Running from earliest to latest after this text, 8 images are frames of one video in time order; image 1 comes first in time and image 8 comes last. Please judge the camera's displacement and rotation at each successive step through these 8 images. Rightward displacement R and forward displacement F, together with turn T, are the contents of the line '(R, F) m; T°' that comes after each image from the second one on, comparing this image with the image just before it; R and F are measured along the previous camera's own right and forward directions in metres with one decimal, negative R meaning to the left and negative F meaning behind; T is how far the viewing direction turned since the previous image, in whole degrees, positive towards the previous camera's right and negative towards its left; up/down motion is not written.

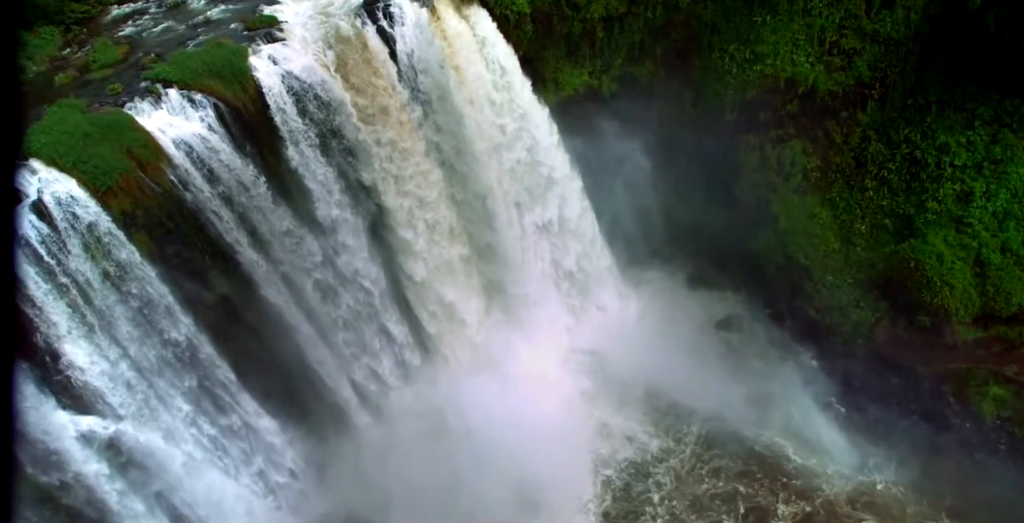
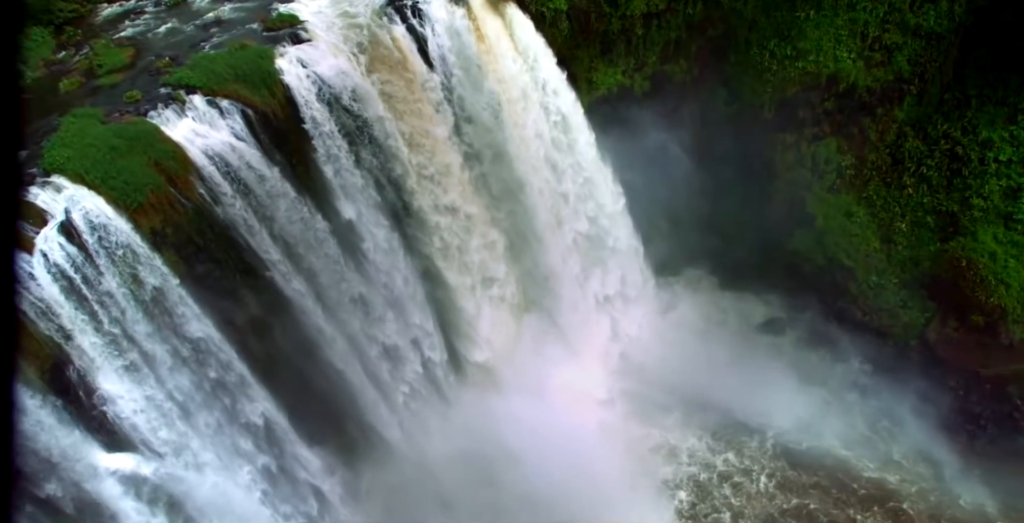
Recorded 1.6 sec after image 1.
(-1.7, +0.8) m; +3°
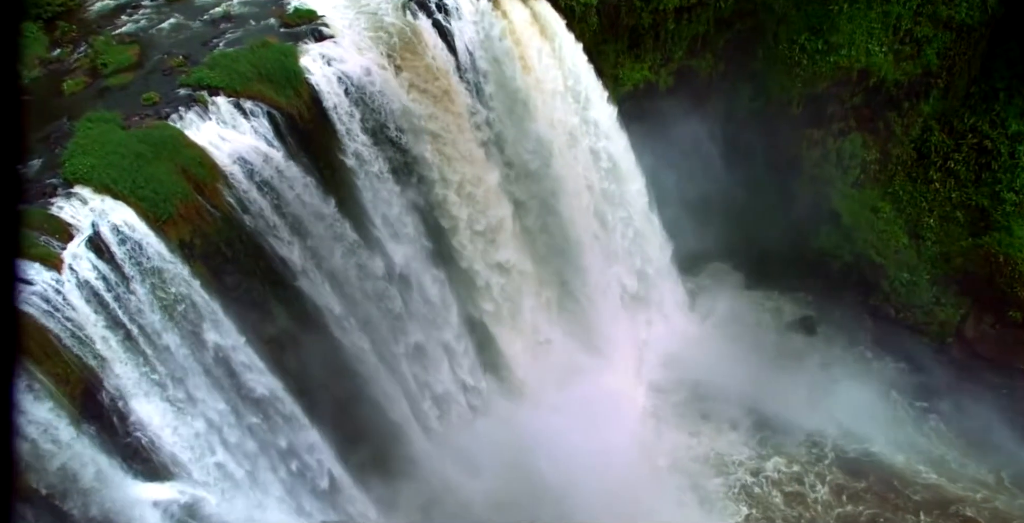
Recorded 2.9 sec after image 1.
(-1.4, +0.6) m; +3°
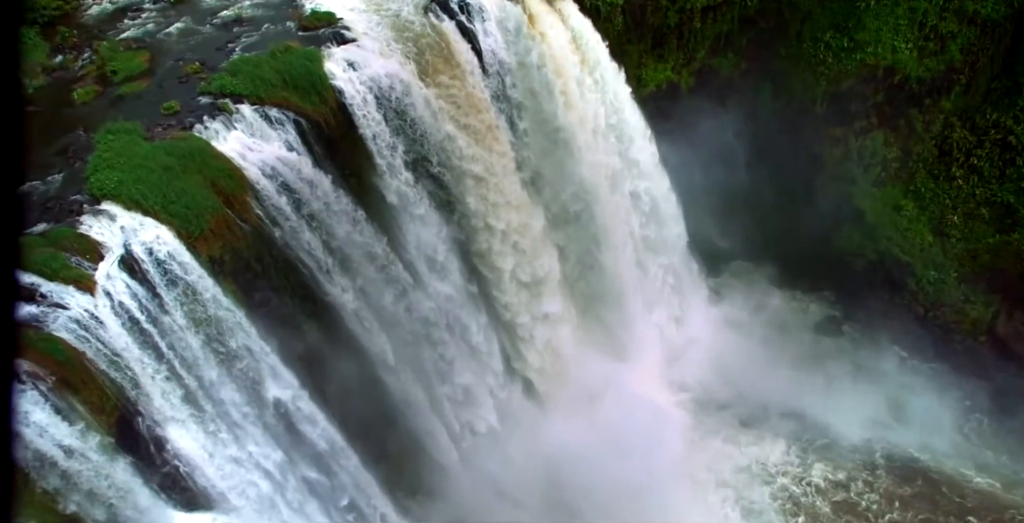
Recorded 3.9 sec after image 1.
(-1.0, +0.4) m; +2°
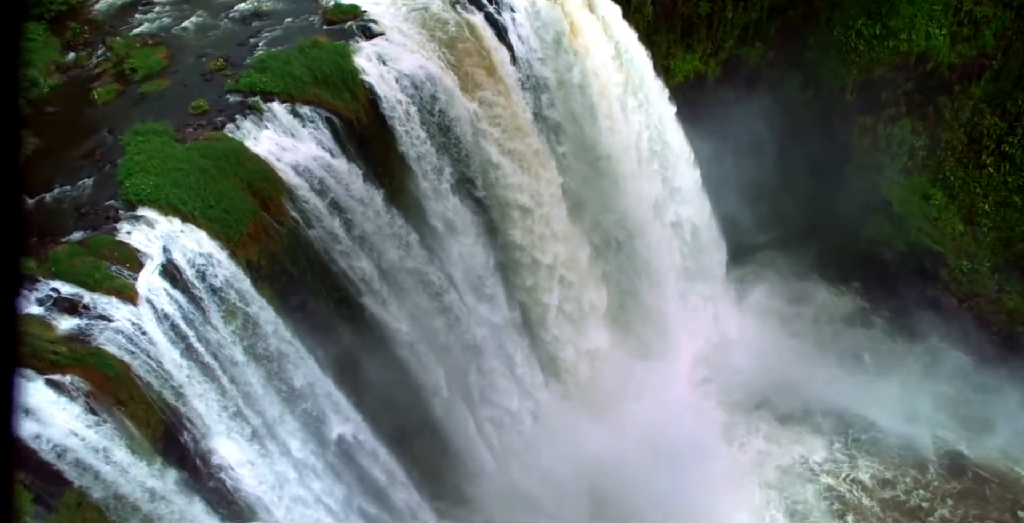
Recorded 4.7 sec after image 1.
(-0.8, +0.4) m; +1°
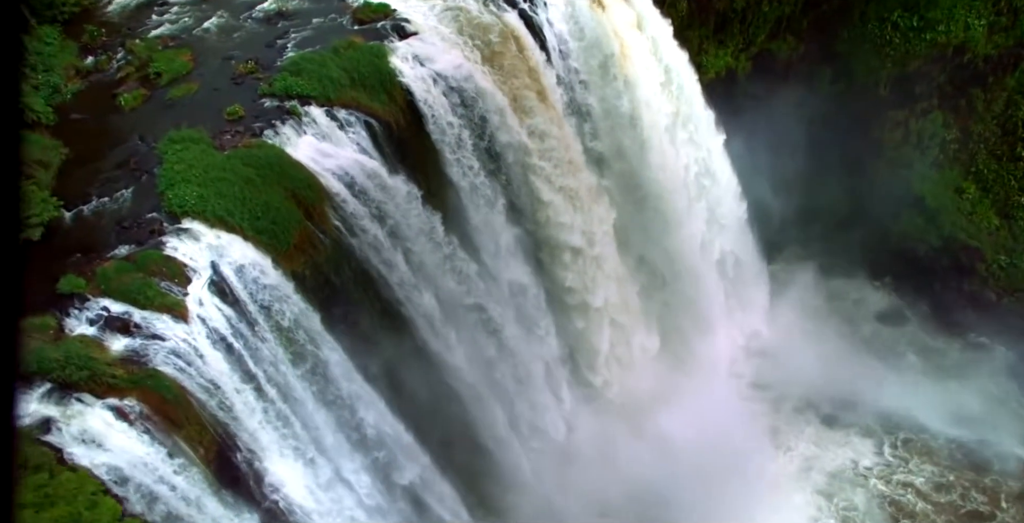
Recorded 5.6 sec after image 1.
(-0.8, +0.4) m; +1°
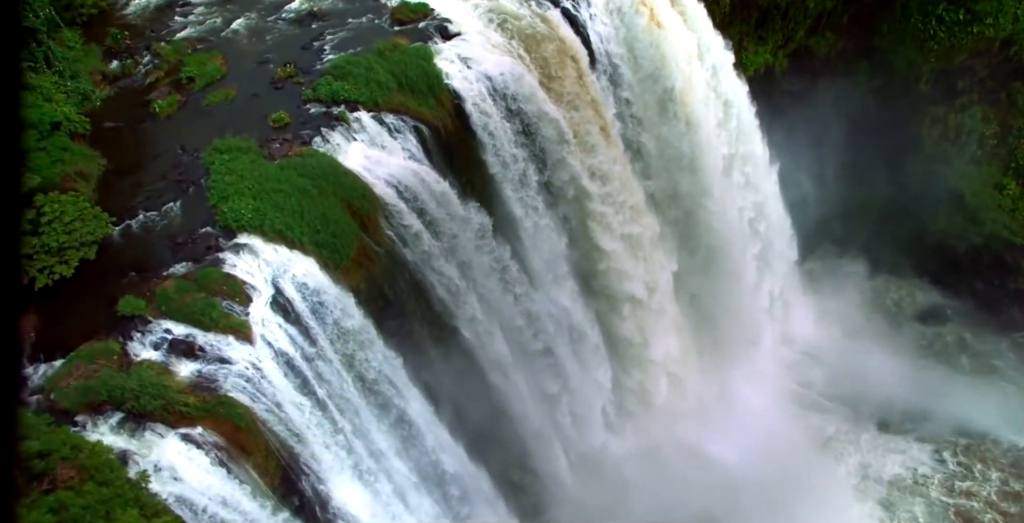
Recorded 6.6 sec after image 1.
(-0.9, +0.4) m; +1°
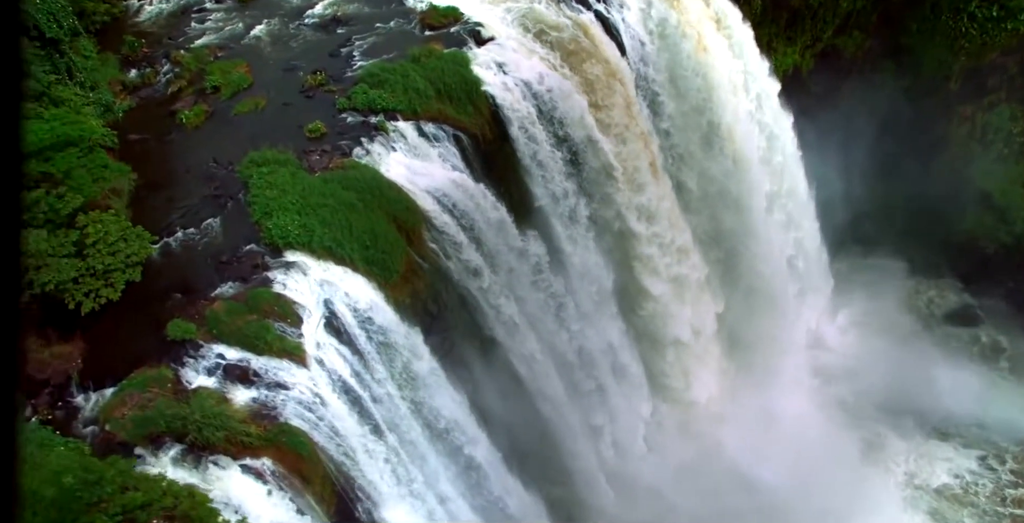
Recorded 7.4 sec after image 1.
(-0.8, +0.3) m; +1°
